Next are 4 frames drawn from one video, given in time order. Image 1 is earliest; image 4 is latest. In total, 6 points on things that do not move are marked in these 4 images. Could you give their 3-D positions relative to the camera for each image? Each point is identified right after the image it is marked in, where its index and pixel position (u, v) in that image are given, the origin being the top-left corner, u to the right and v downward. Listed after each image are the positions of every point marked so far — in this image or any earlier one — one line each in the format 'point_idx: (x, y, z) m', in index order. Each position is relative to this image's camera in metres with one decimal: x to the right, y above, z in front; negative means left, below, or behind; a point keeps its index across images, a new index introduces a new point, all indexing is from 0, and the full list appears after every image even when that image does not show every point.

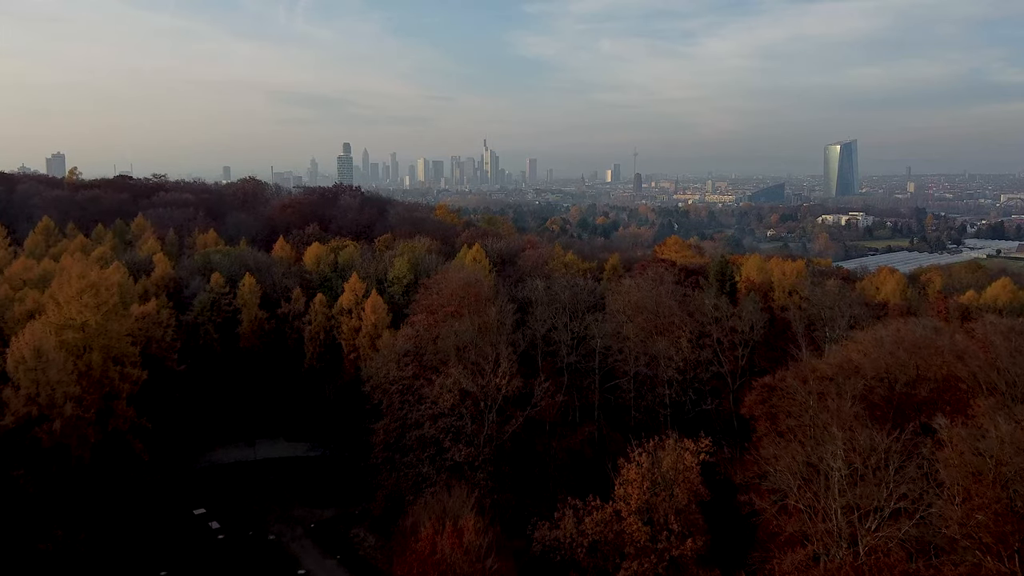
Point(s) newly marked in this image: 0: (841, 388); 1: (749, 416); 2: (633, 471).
0: (+4.1, -1.3, +14.9) m
1: (+3.4, -1.8, +17.0) m
2: (+1.4, -2.2, +14.2) m
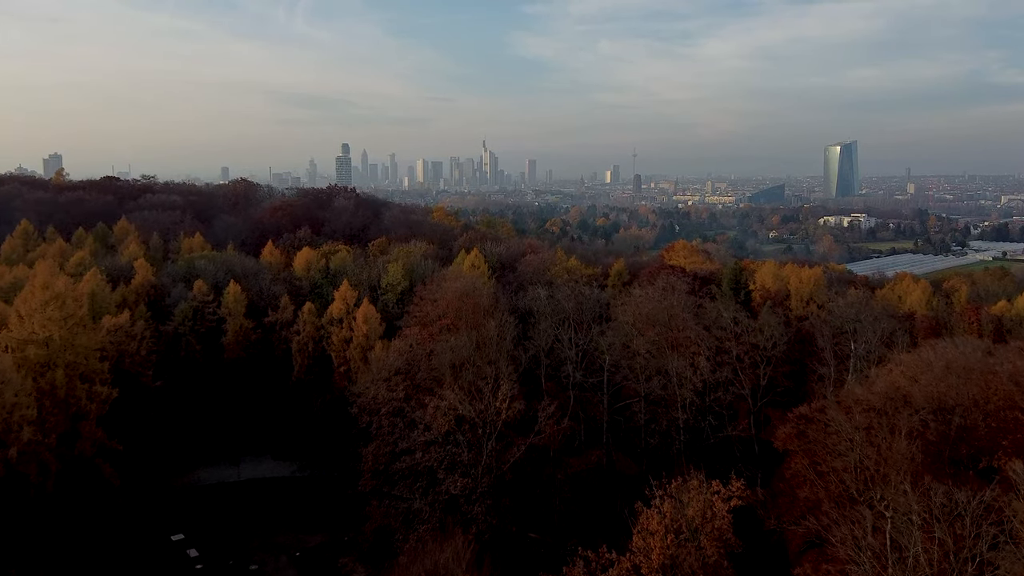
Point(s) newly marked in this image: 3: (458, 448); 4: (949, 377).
0: (+4.1, -1.5, +13.1) m
1: (+3.4, -2.0, +15.1) m
2: (+1.5, -2.4, +12.3) m
3: (-0.8, -2.3, +17.6) m
4: (+5.3, -1.1, +14.5) m
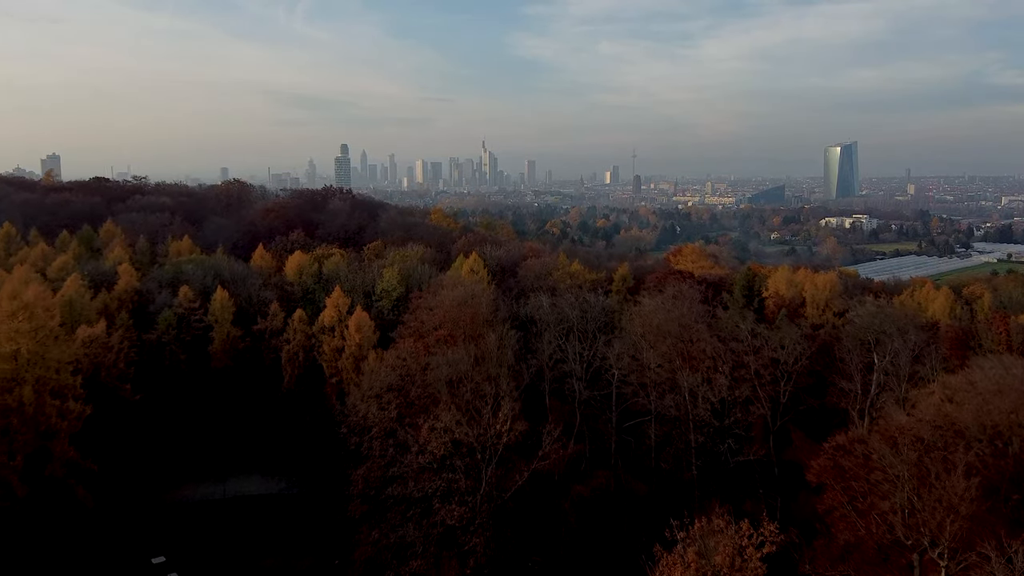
0: (+4.2, -1.6, +11.6) m
1: (+3.4, -2.2, +13.6) m
2: (+1.5, -2.5, +10.8) m
3: (-0.8, -2.5, +16.1) m
4: (+5.3, -1.2, +13.0) m
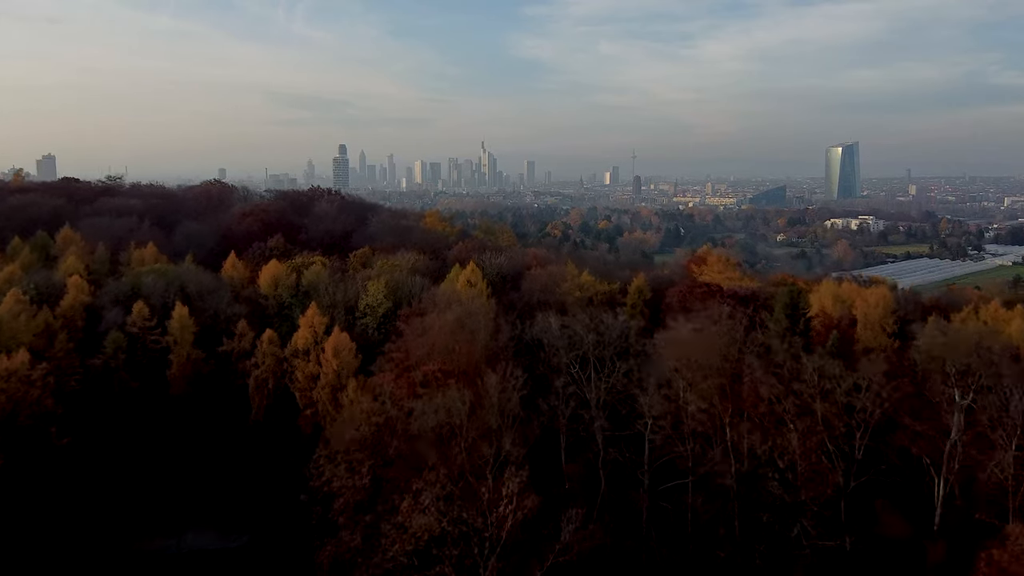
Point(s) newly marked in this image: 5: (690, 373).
0: (+4.2, -2.0, +7.6) m
1: (+3.5, -2.5, +9.7) m
2: (+1.6, -2.9, +6.9) m
3: (-0.7, -2.9, +12.1) m
4: (+5.4, -1.6, +9.0) m
5: (+2.5, -1.2, +16.9) m
